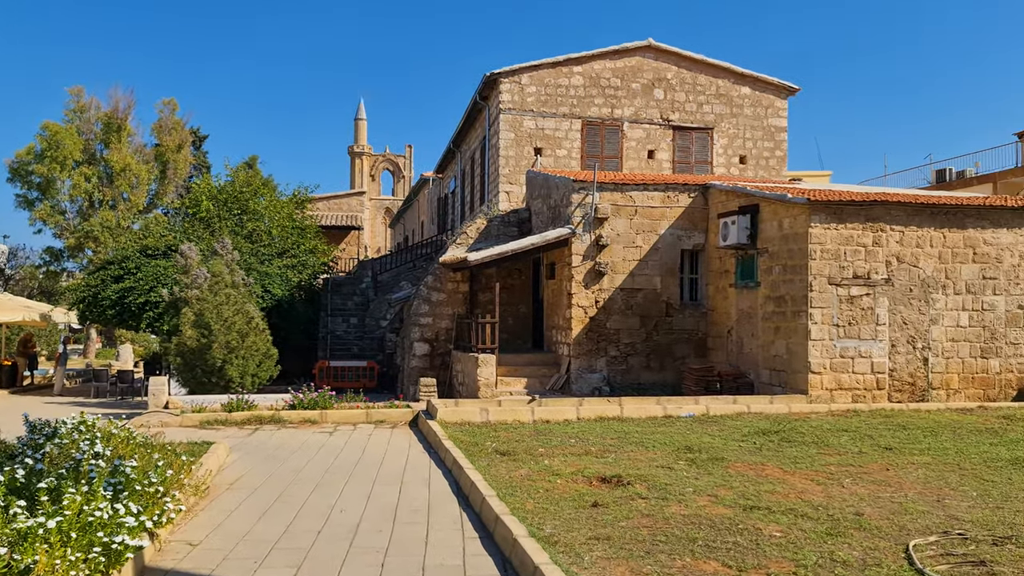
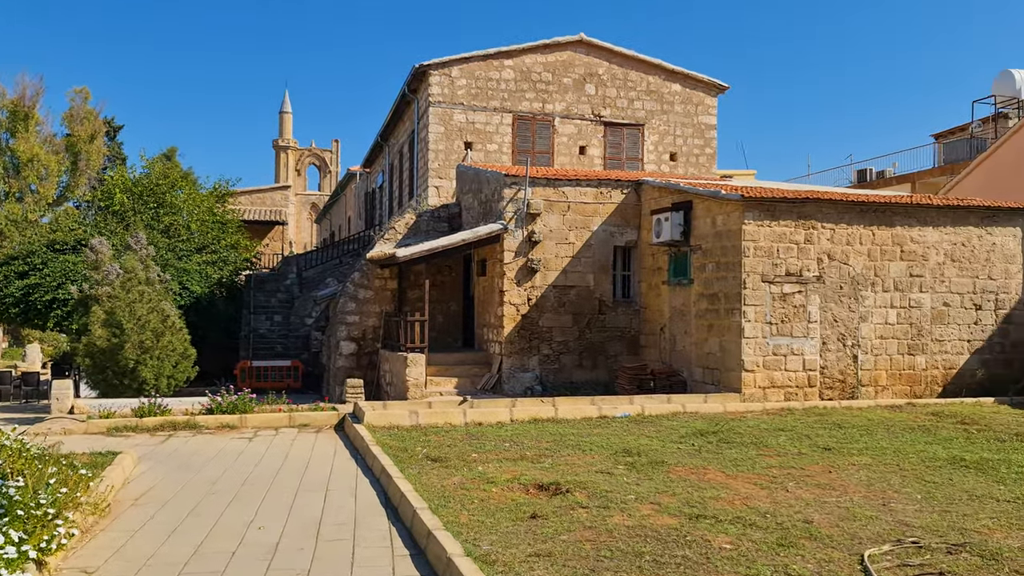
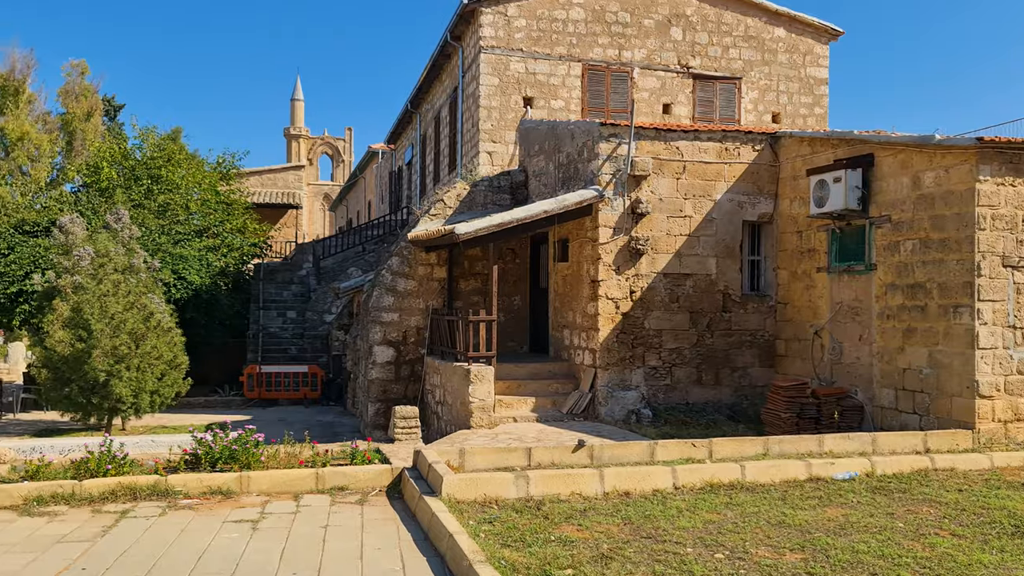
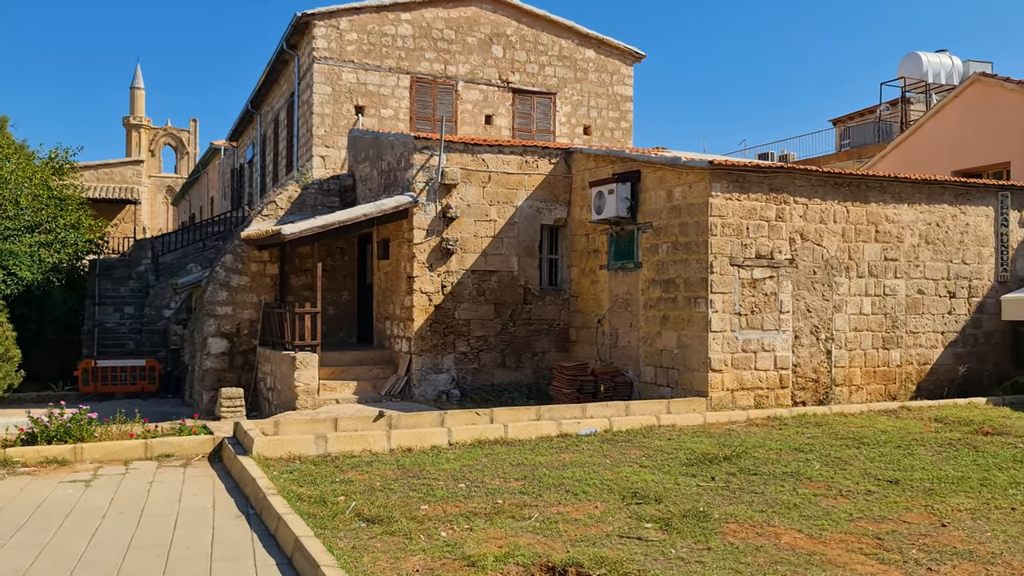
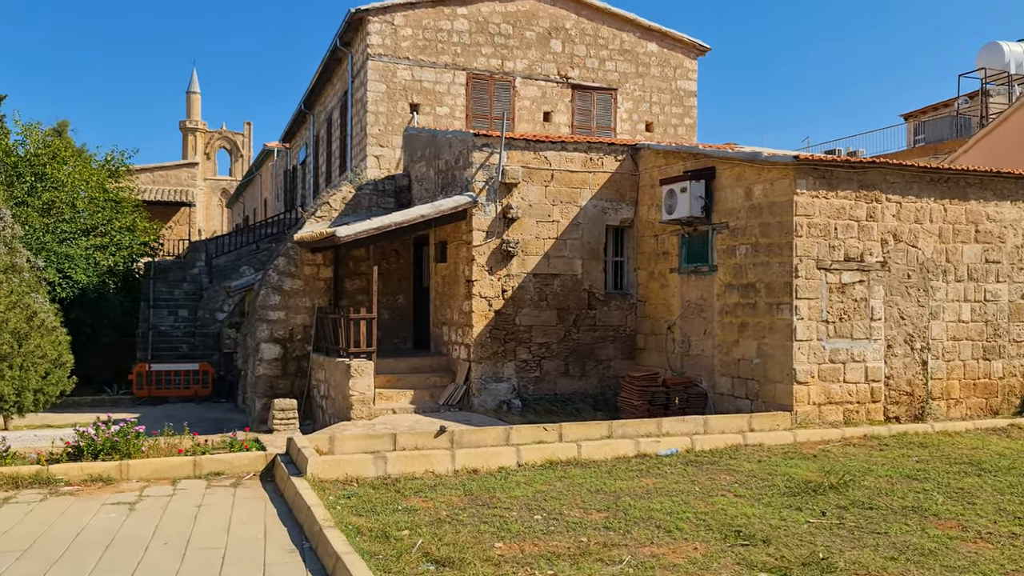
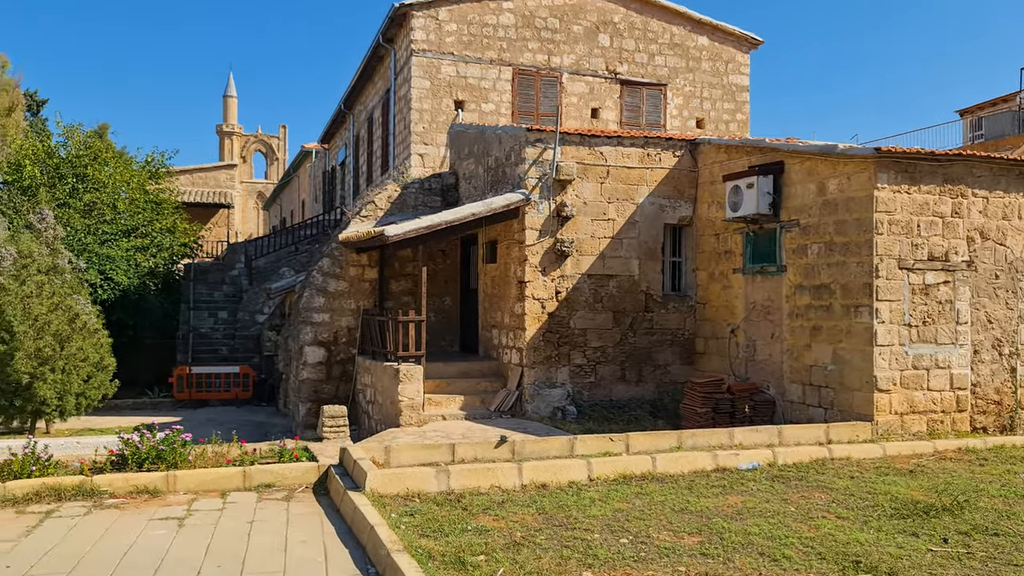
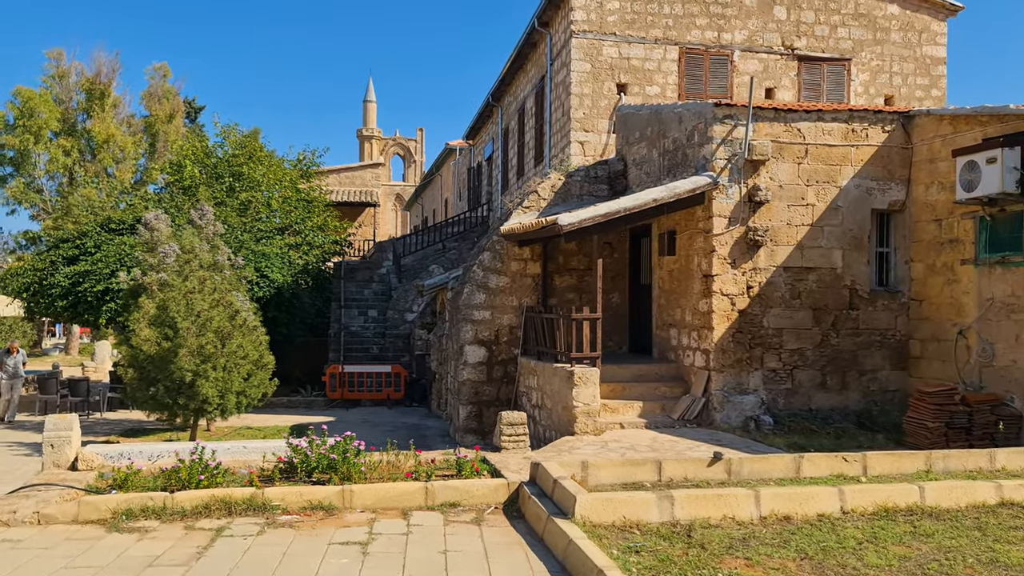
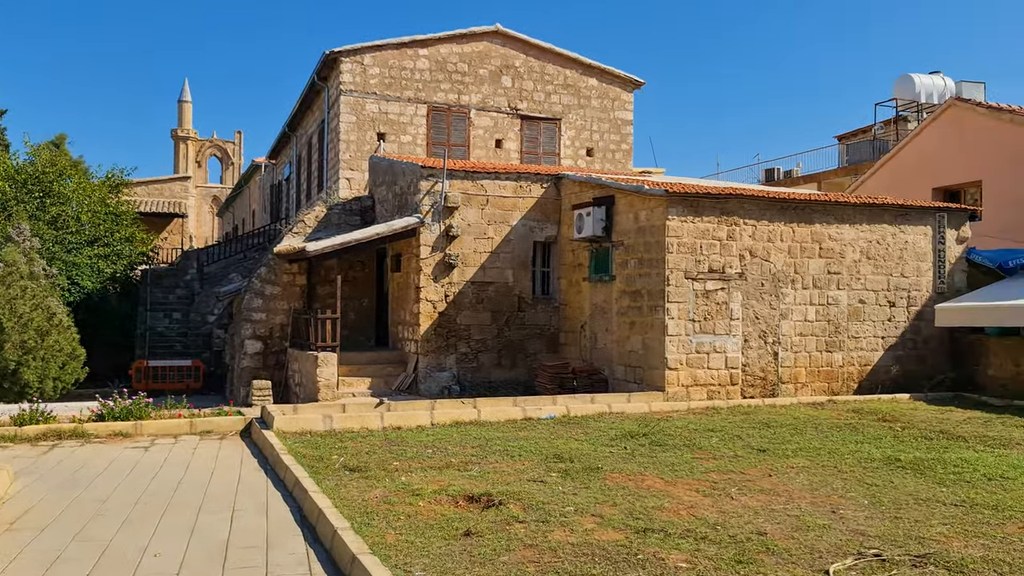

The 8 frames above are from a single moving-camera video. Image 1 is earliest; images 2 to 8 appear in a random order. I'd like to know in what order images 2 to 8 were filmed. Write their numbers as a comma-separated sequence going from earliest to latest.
2, 8, 4, 5, 6, 3, 7
